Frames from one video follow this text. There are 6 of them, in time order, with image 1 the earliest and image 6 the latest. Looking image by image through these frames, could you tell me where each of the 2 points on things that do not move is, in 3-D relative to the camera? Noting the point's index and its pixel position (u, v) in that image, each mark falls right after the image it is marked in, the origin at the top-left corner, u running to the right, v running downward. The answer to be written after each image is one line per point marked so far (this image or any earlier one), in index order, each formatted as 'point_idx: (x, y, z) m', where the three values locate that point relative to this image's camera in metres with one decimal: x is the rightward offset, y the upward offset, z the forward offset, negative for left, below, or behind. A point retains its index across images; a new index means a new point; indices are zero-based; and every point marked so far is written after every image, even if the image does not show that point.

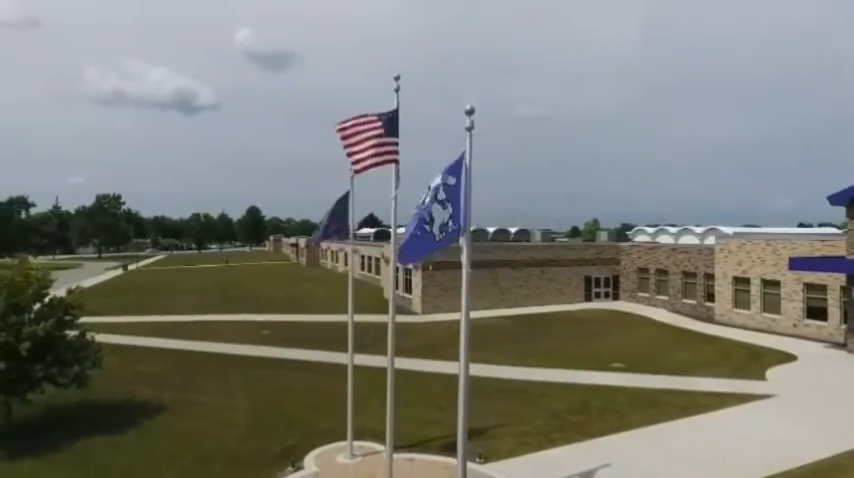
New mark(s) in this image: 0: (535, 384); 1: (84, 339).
0: (+3.8, -5.2, +19.2) m
1: (-10.7, -3.1, +16.6) m
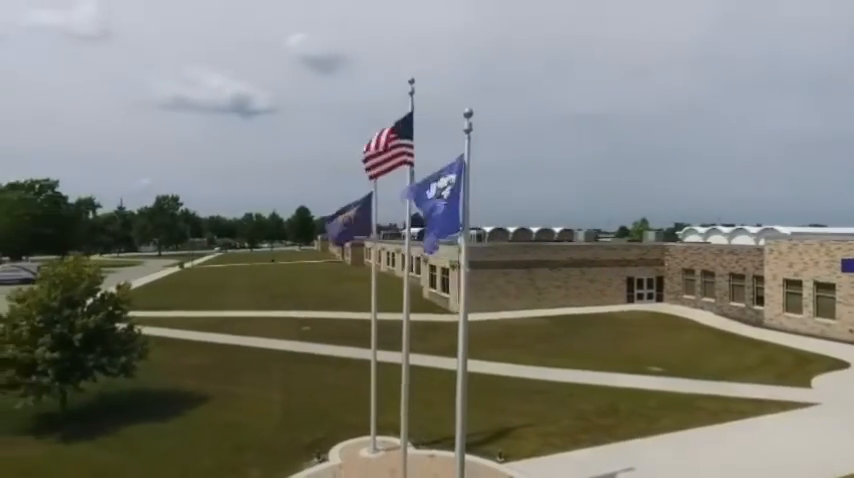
0: (+4.8, -5.2, +19.0) m
1: (-9.8, -3.1, +17.7) m
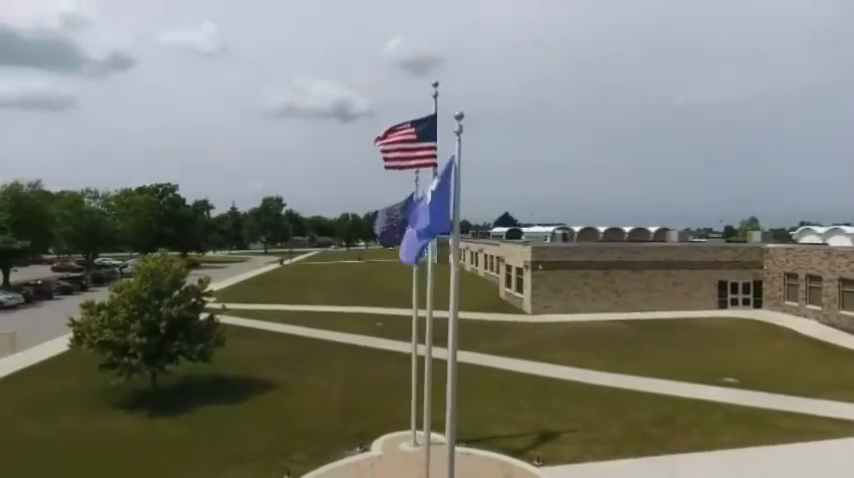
0: (+6.7, -5.2, +18.2) m
1: (-8.0, -3.0, +19.6) m
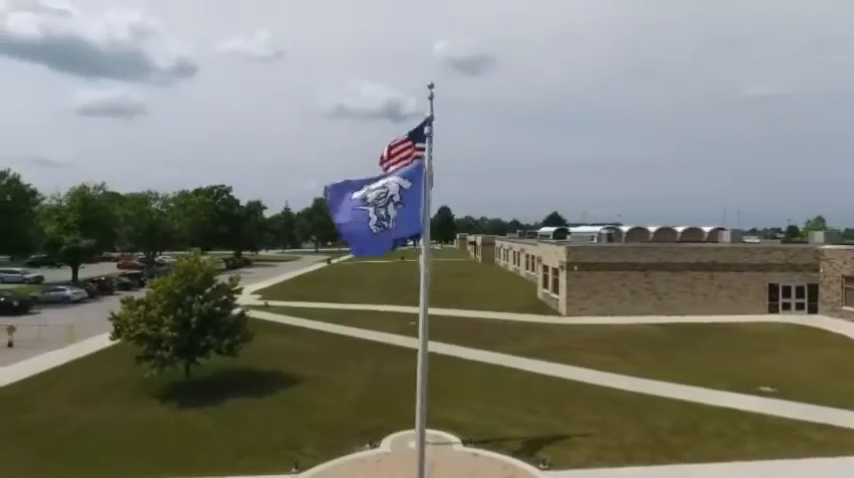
0: (+7.2, -5.3, +17.6) m
1: (-7.2, -3.0, +20.4) m
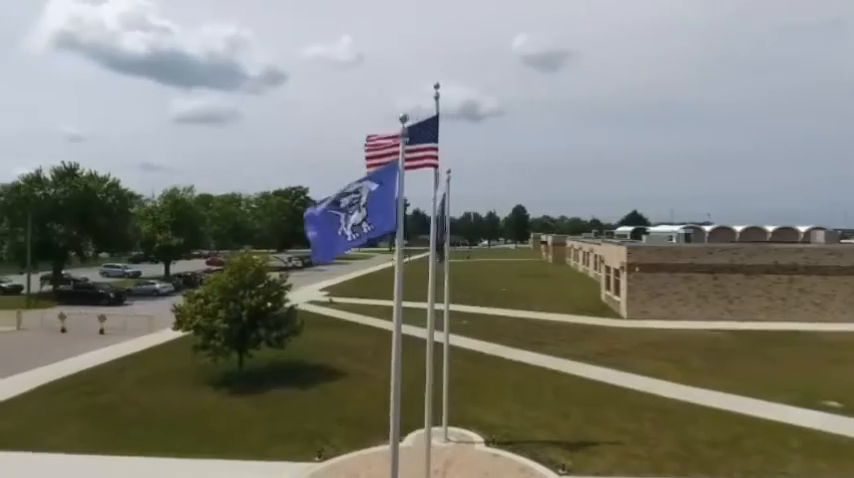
0: (+8.2, -5.2, +16.6) m
1: (-5.6, -2.9, +21.4) m
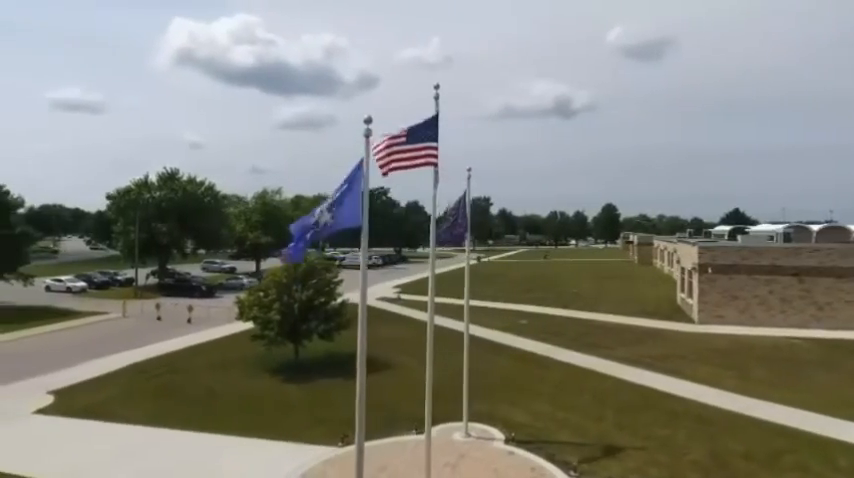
0: (+9.0, -5.2, +15.4) m
1: (-3.8, -2.8, +22.6) m
